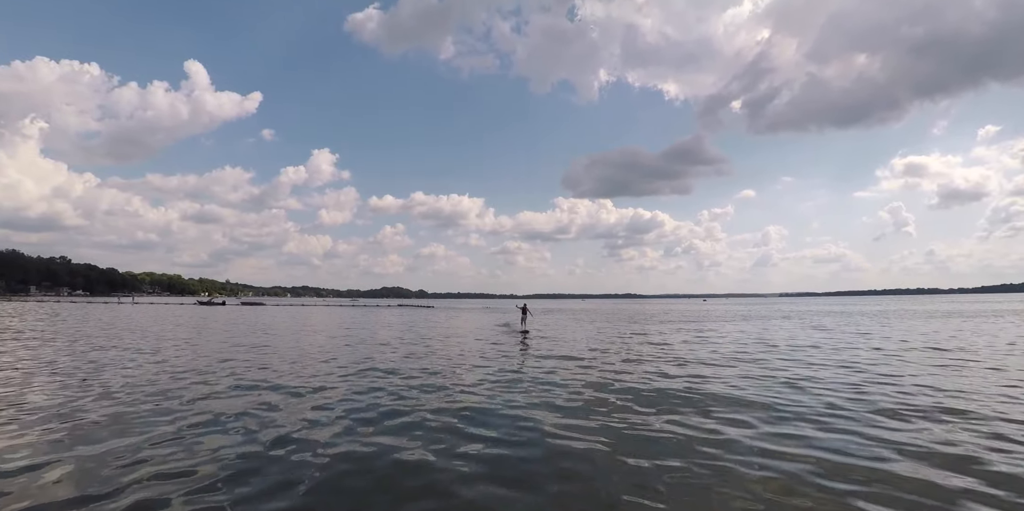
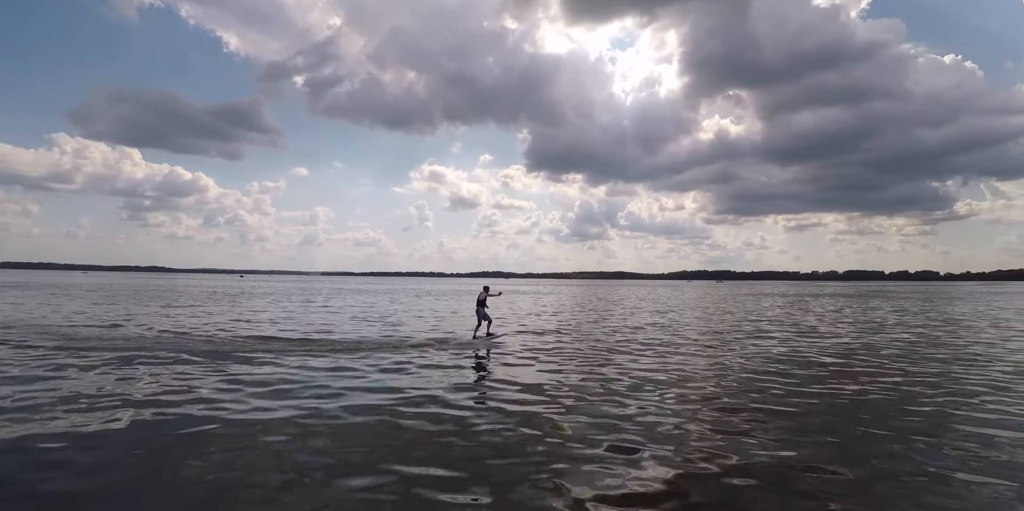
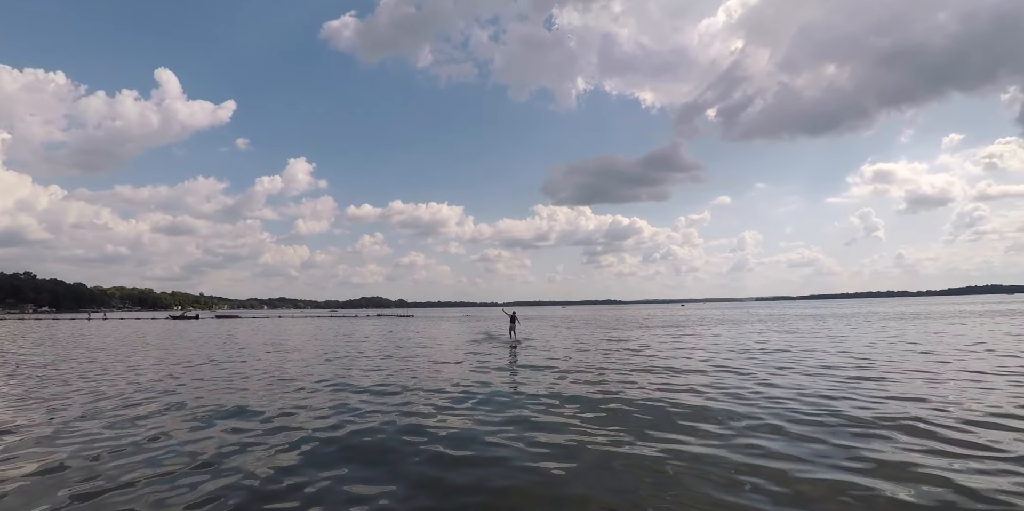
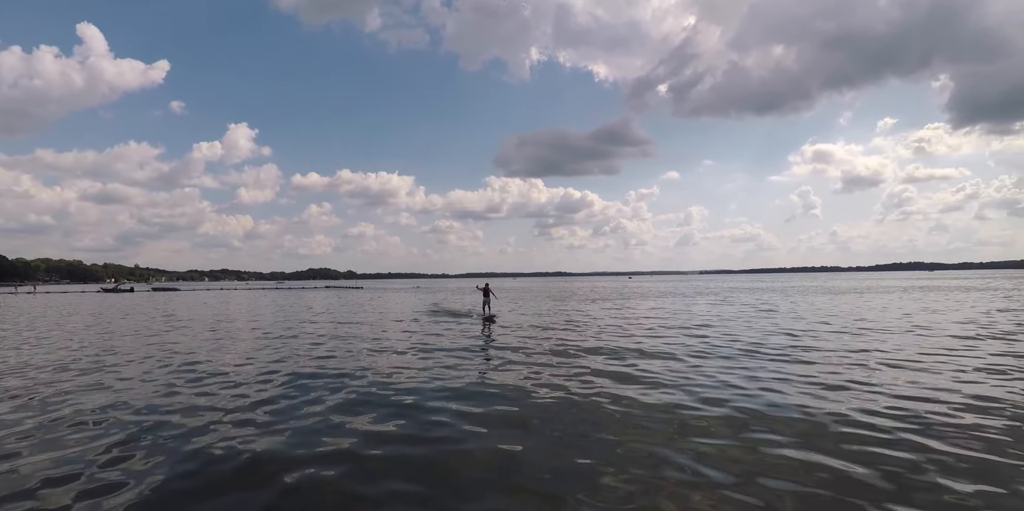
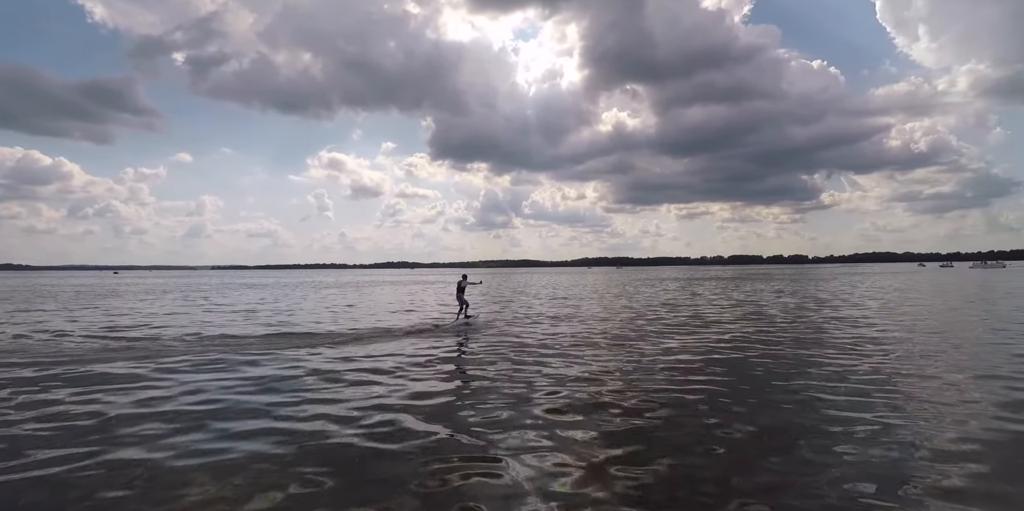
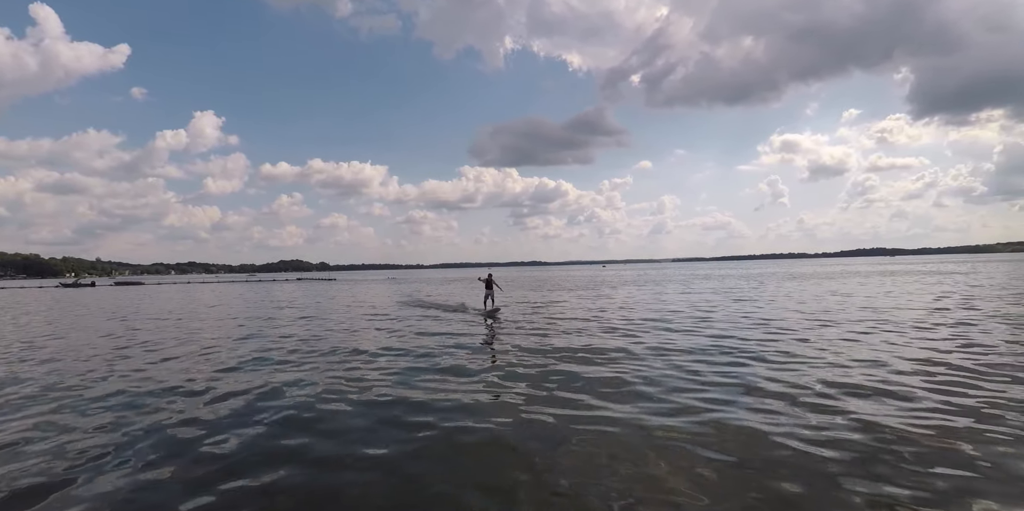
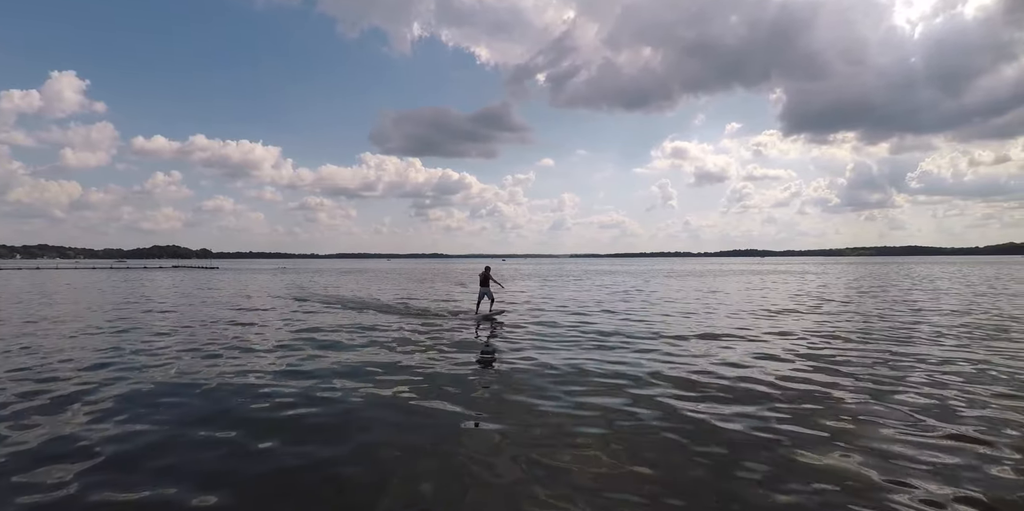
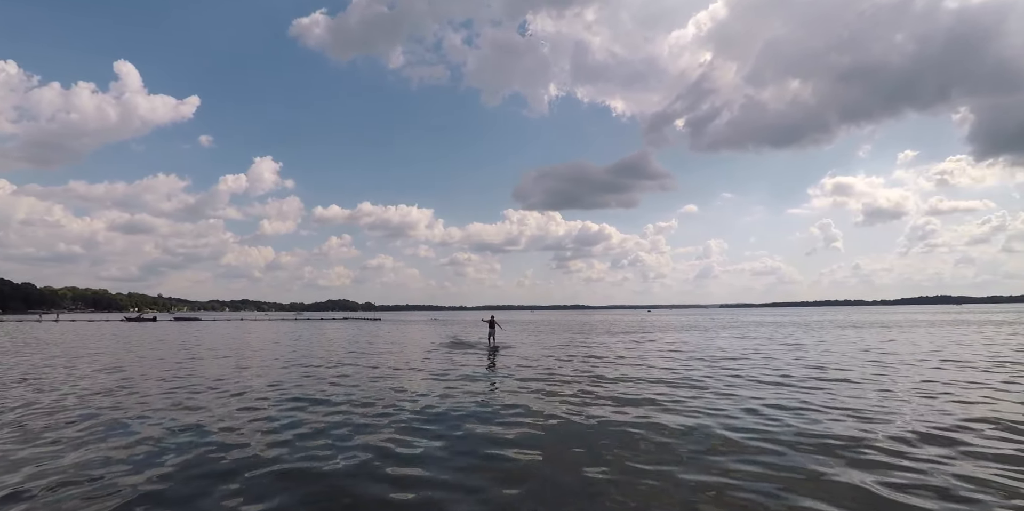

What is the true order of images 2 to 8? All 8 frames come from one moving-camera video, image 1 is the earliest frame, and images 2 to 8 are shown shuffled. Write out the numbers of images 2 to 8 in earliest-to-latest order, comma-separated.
3, 8, 4, 6, 7, 2, 5
